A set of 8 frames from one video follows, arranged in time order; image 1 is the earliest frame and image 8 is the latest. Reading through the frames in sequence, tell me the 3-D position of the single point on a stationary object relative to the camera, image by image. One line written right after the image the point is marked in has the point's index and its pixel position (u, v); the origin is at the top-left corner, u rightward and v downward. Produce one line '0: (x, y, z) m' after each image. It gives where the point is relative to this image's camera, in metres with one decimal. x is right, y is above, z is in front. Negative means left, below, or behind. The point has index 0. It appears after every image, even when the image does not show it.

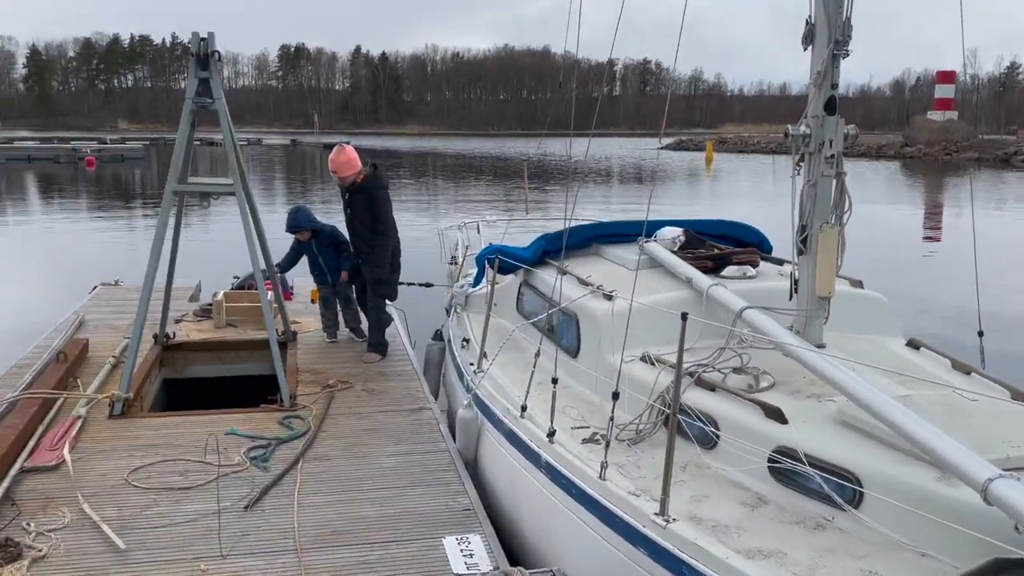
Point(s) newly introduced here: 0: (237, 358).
0: (-2.3, -0.6, +7.2) m
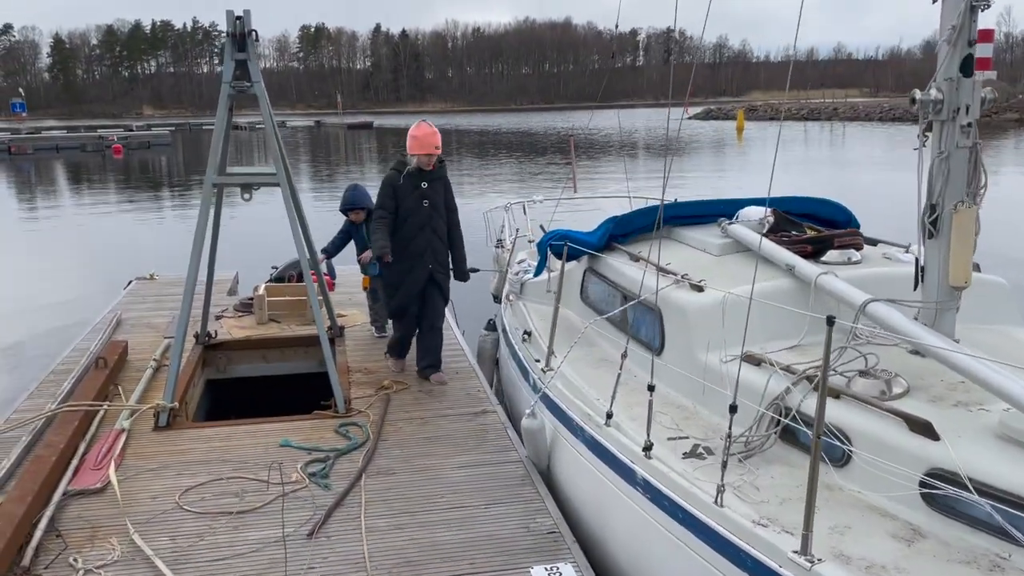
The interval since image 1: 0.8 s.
0: (-1.8, -0.5, +6.8) m
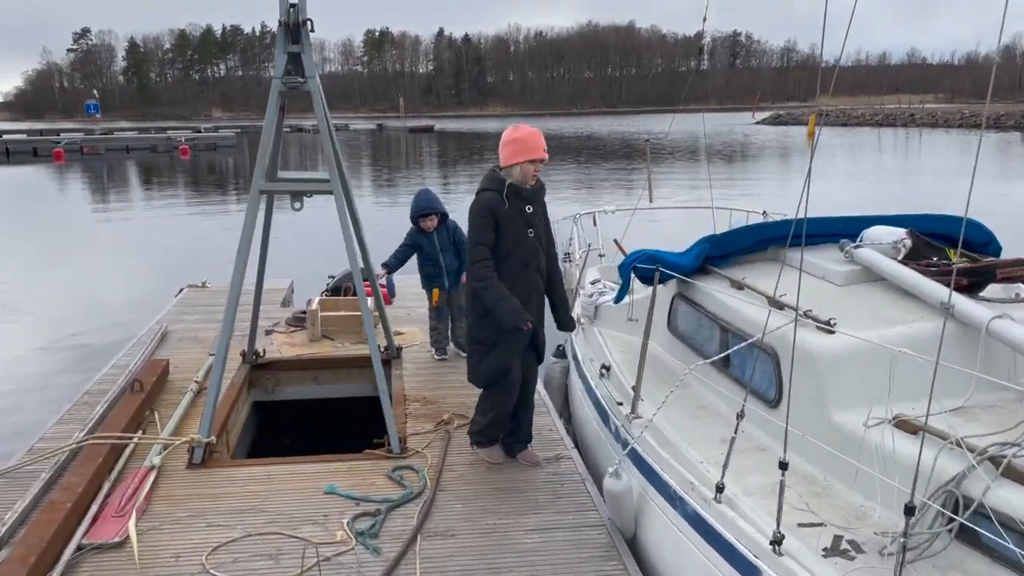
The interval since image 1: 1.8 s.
0: (-1.3, -0.7, +6.2) m
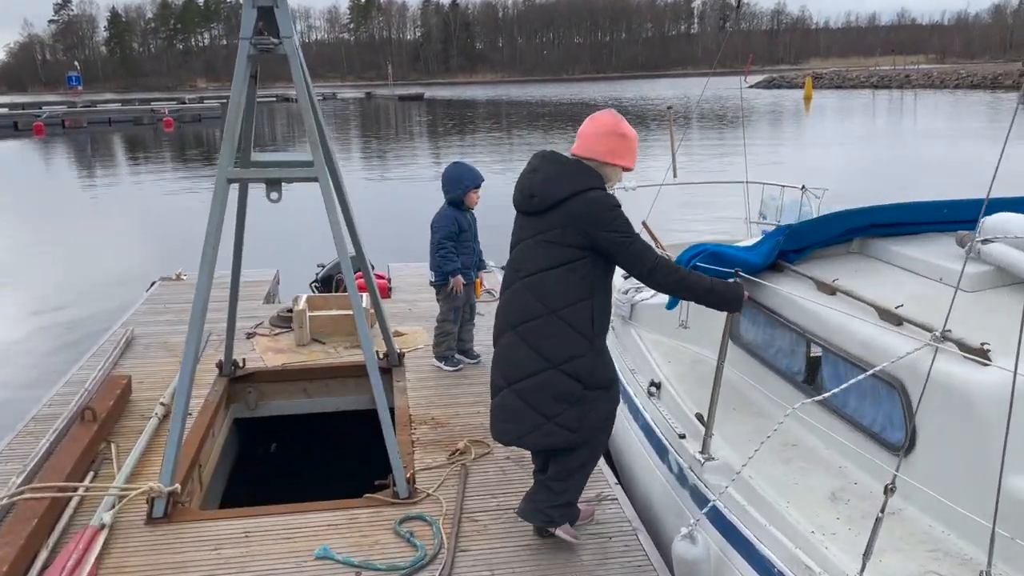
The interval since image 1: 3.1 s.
0: (-1.2, -0.6, +5.4) m
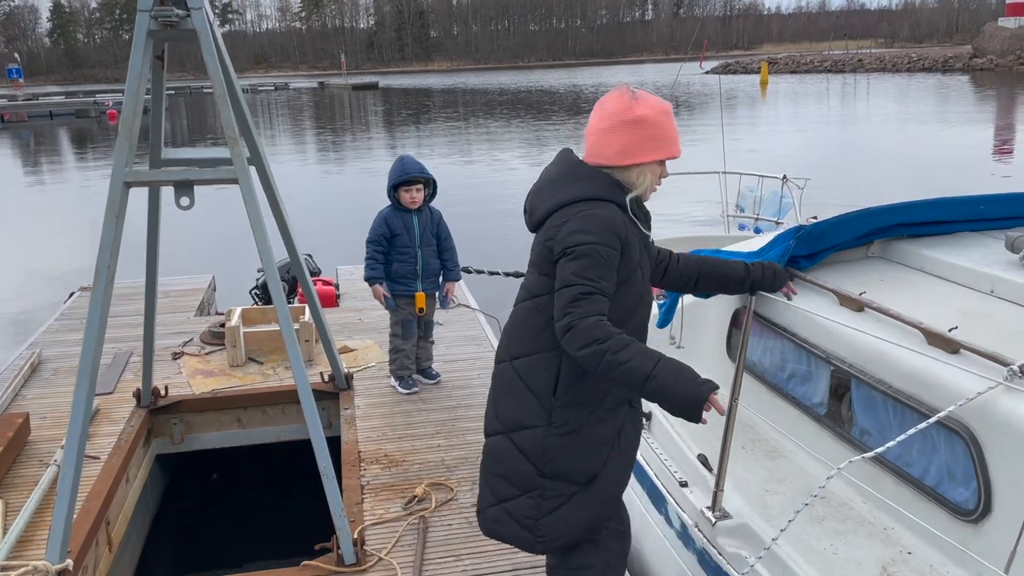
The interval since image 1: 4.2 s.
0: (-1.4, -0.7, +4.7) m
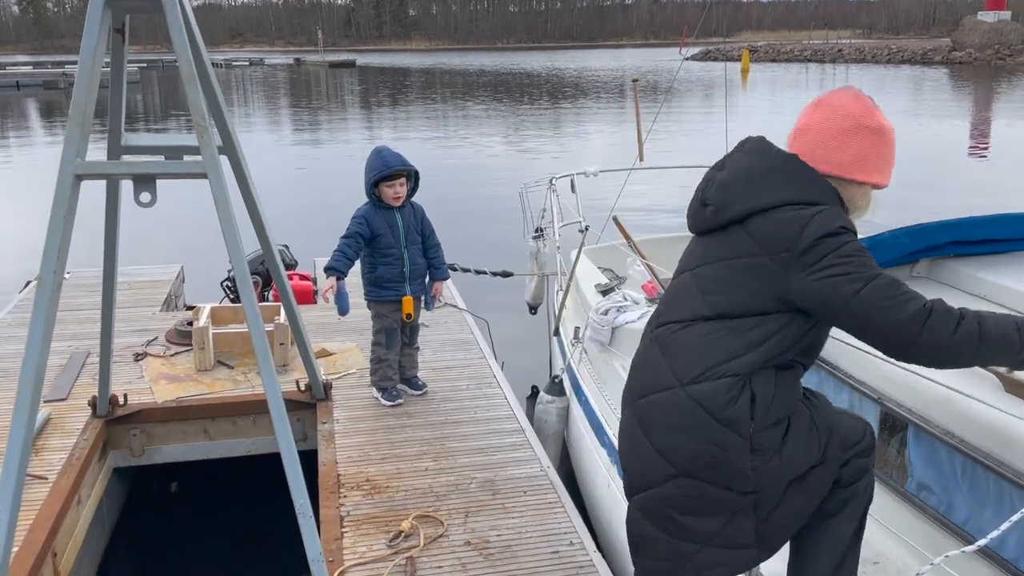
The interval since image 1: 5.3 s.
0: (-1.4, -0.7, +4.3) m
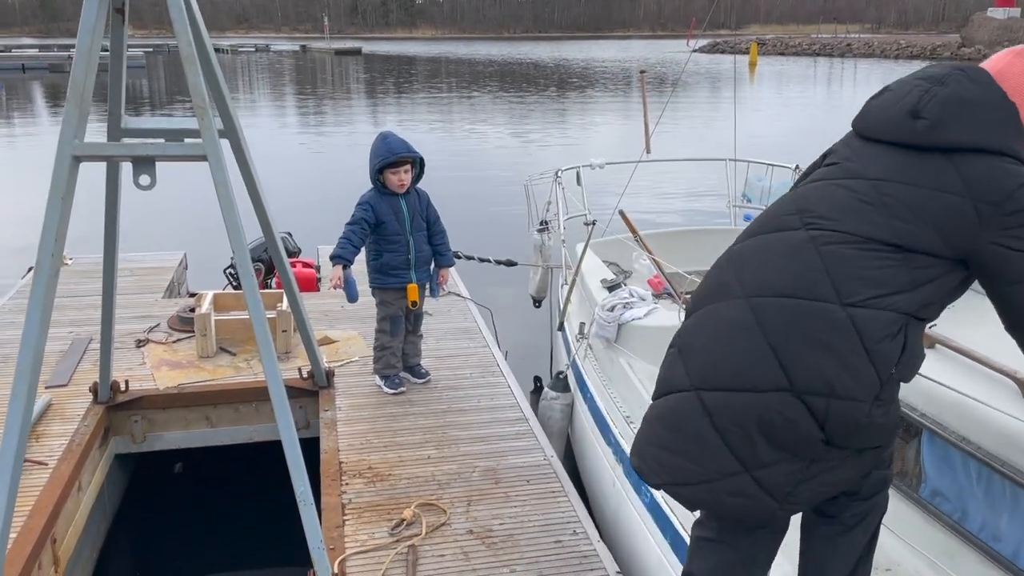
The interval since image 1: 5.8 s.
0: (-1.4, -0.7, +4.3) m
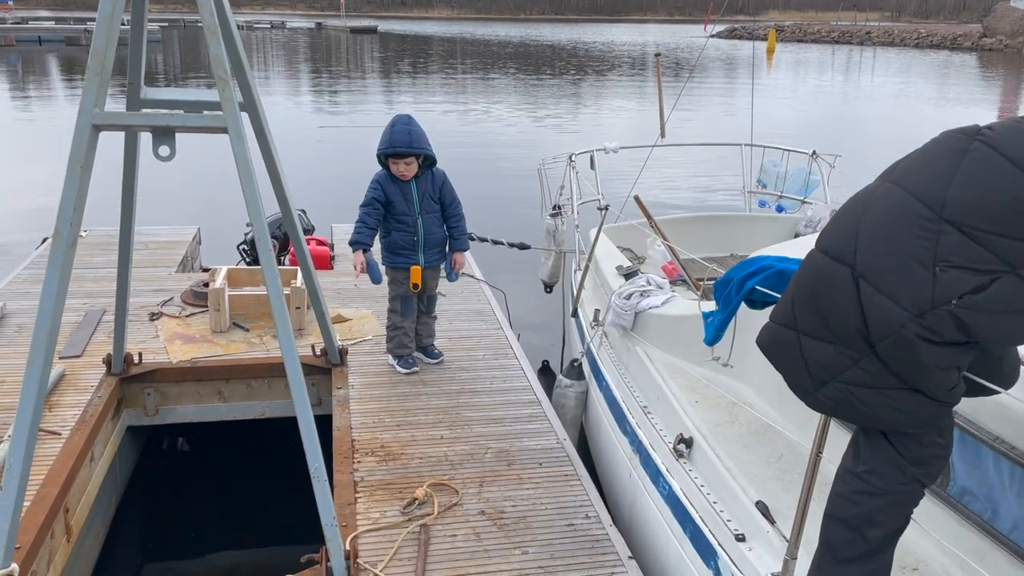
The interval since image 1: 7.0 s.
0: (-1.3, -0.5, +4.3) m
